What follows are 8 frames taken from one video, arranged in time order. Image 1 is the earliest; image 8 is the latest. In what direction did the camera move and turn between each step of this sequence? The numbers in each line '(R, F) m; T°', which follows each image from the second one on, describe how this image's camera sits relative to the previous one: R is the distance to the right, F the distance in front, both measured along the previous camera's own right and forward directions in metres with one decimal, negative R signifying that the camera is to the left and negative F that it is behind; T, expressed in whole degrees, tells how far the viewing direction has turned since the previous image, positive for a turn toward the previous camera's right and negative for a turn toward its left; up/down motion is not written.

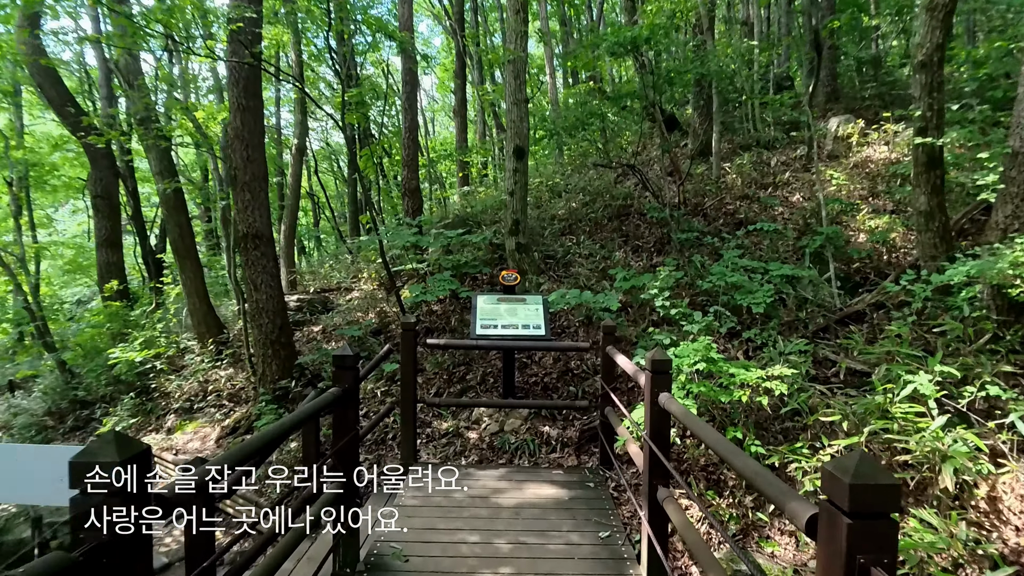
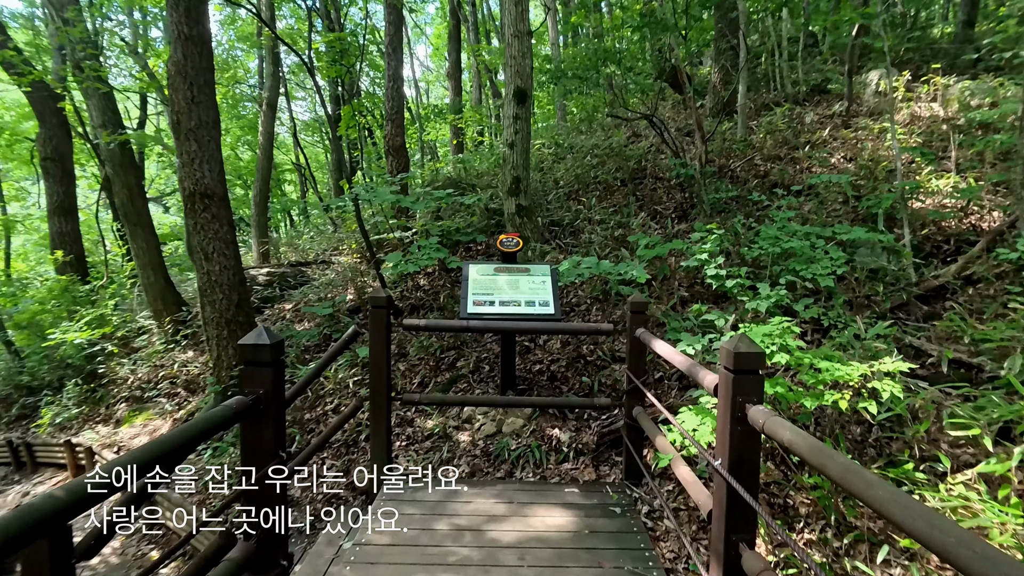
(0.0, +1.0) m; 0°
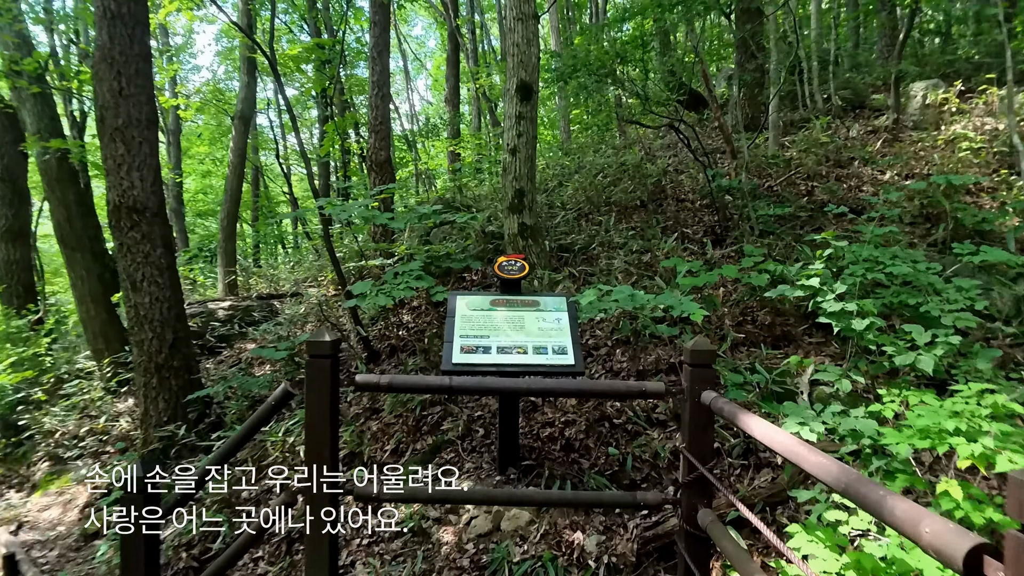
(0.0, +1.1) m; 0°
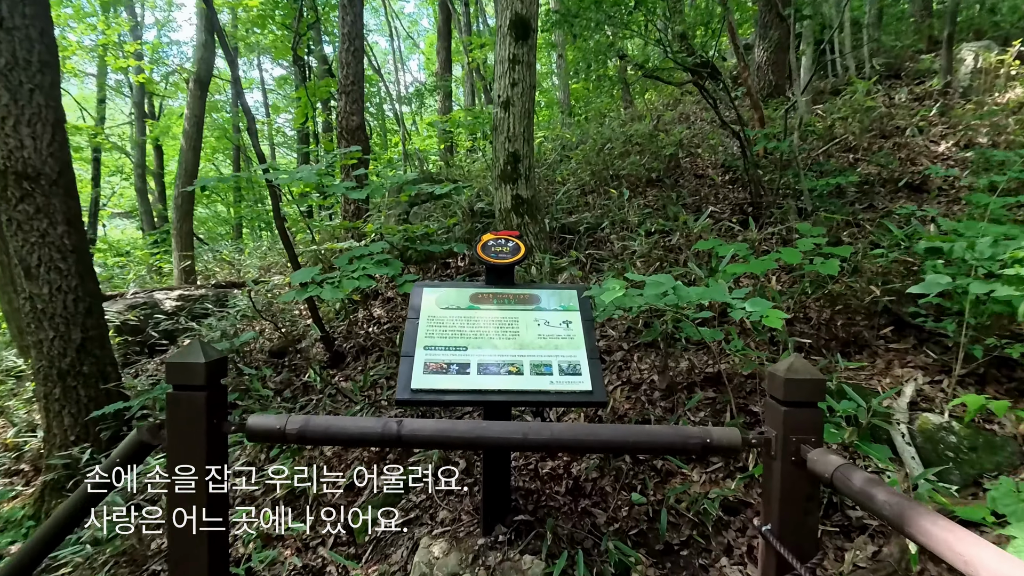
(0.0, +0.9) m; 0°
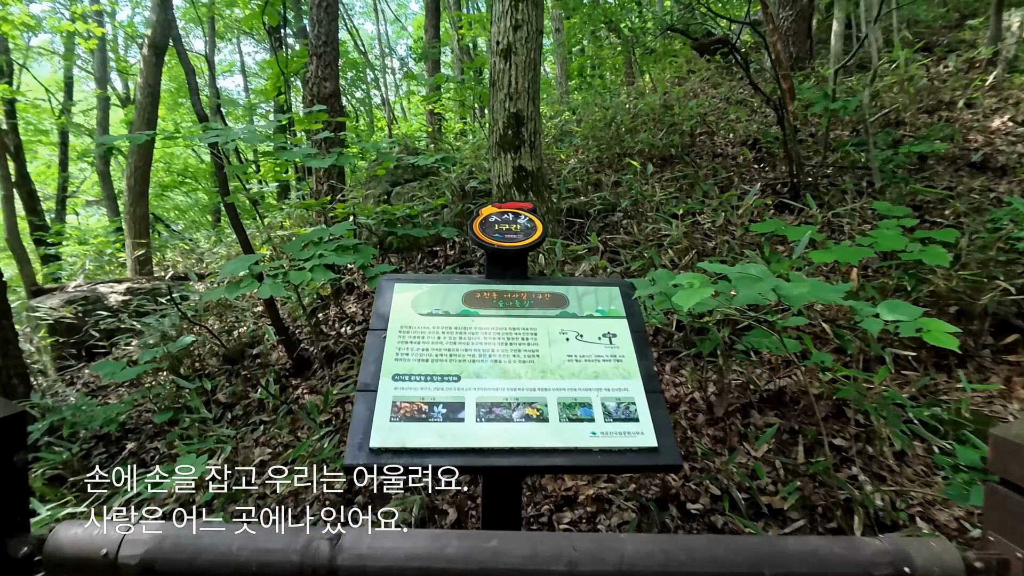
(-0.1, +0.7) m; +1°
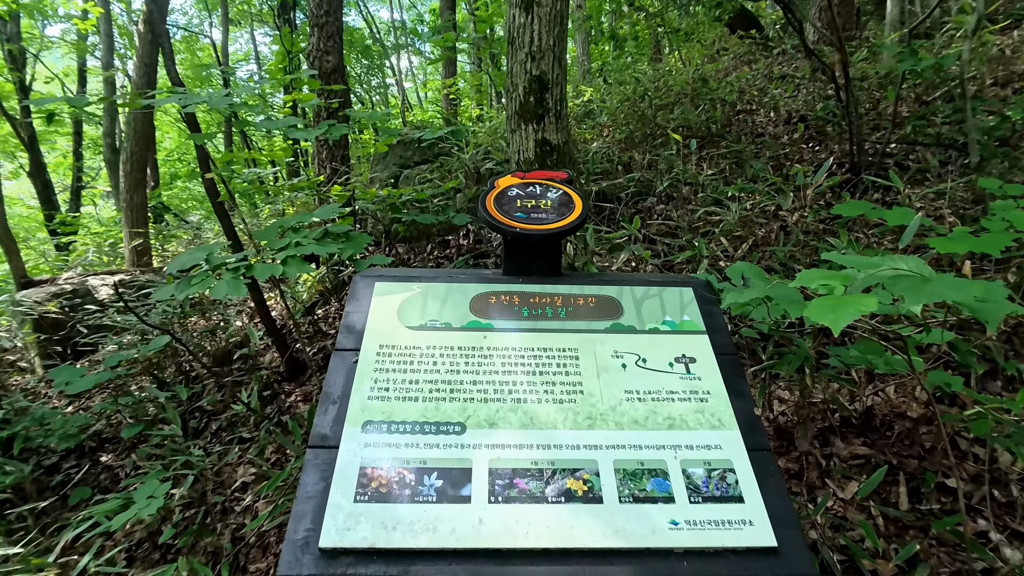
(0.0, +0.4) m; -2°
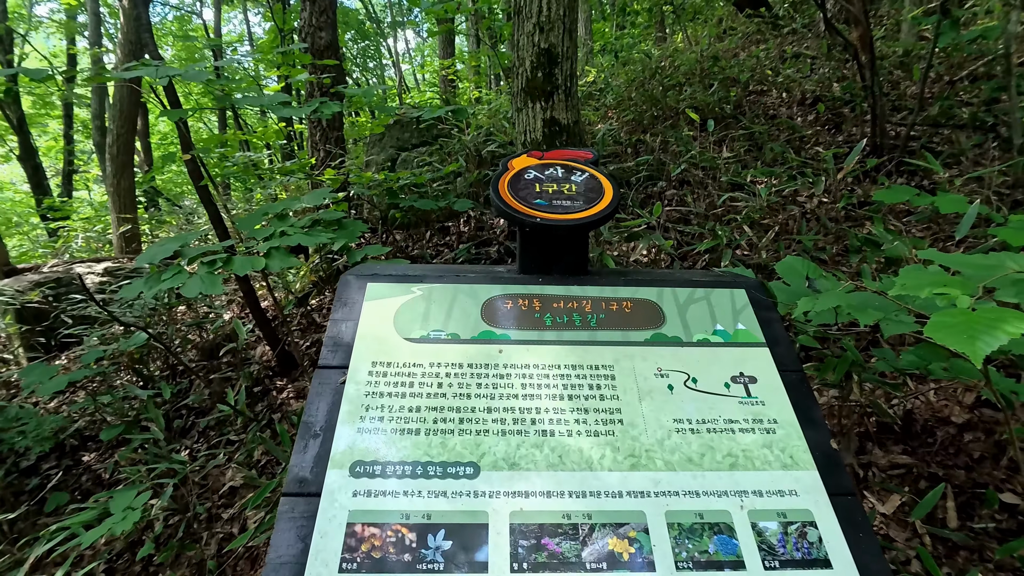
(0.0, +0.2) m; 0°
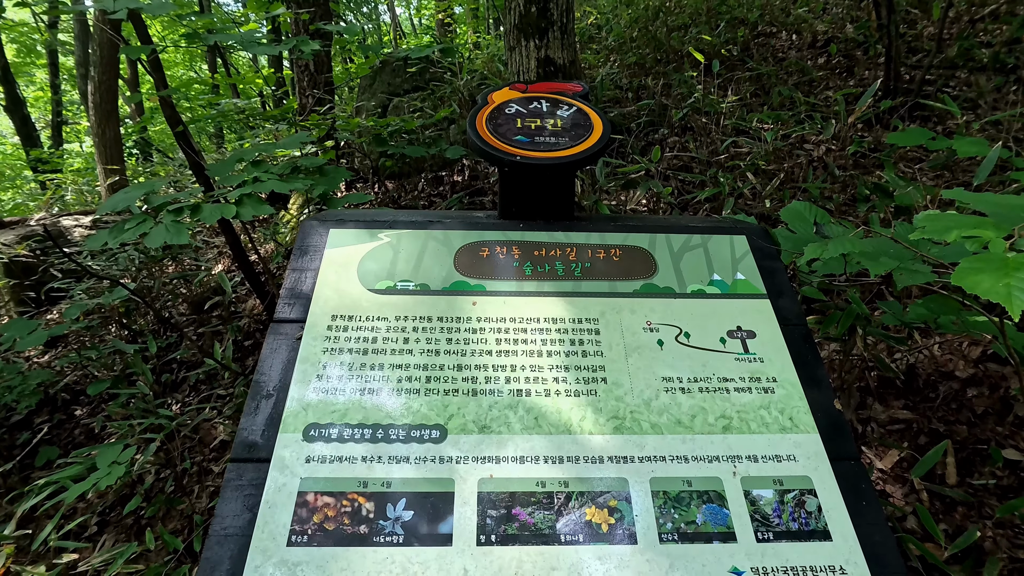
(0.0, +0.1) m; 0°
